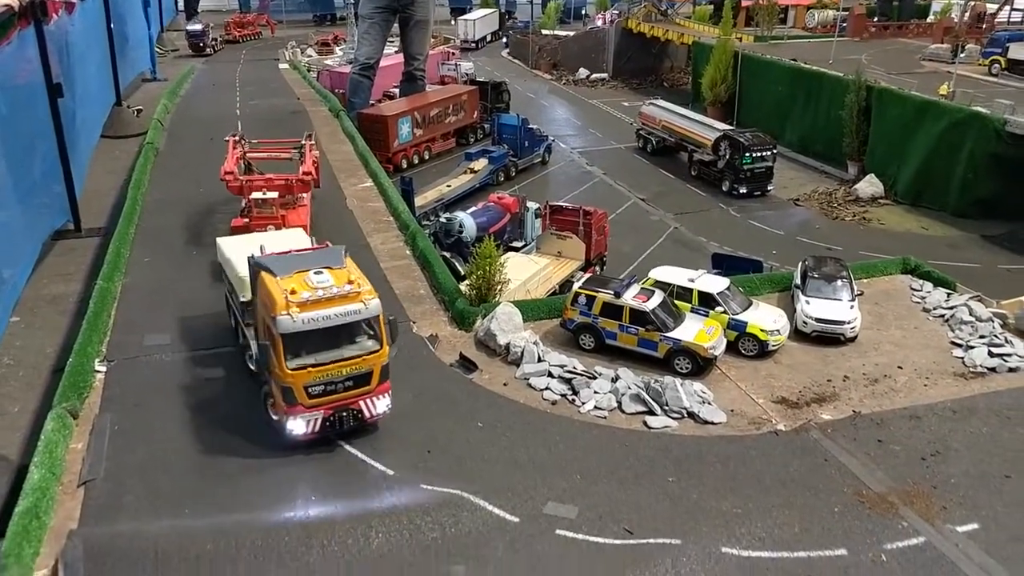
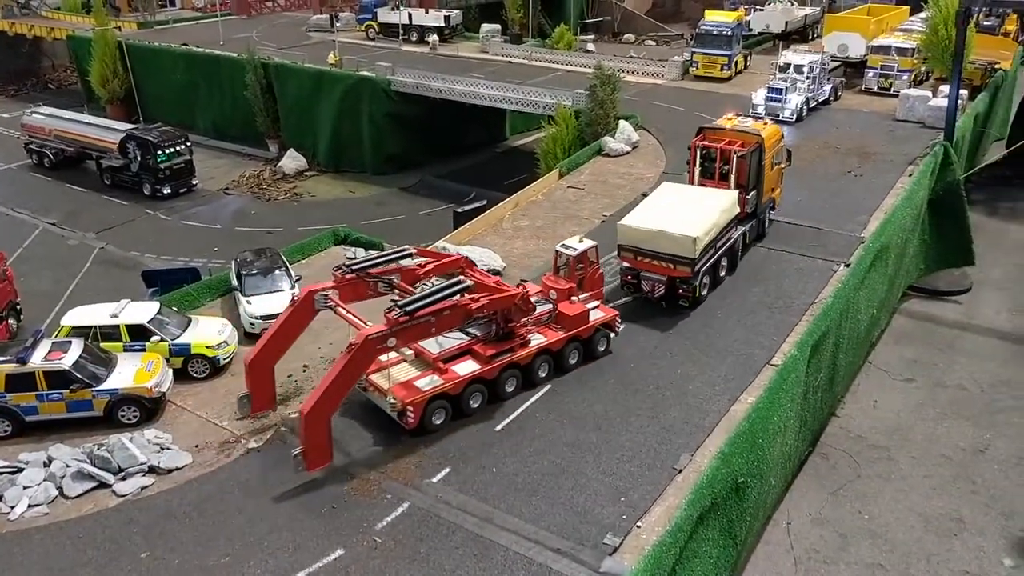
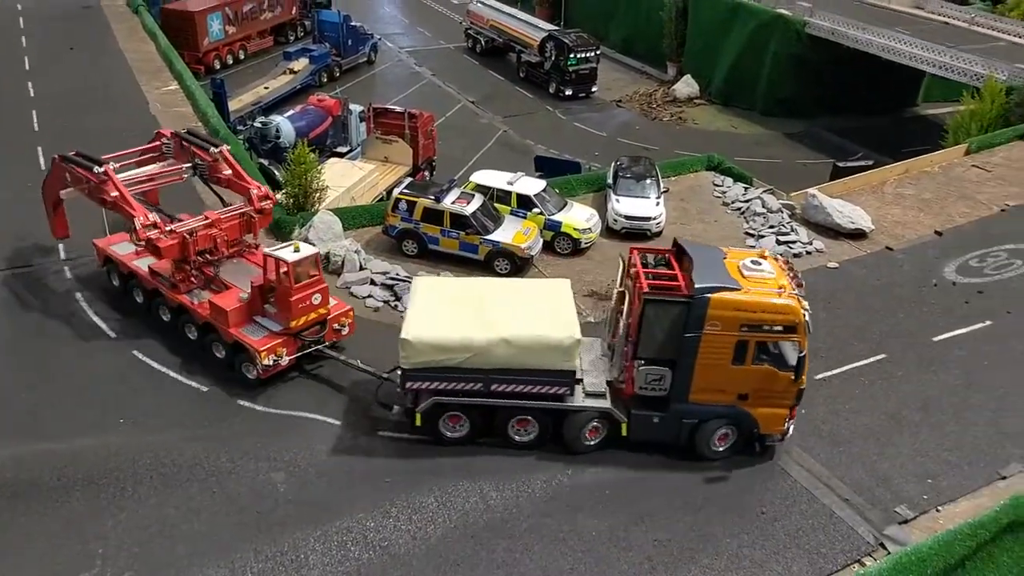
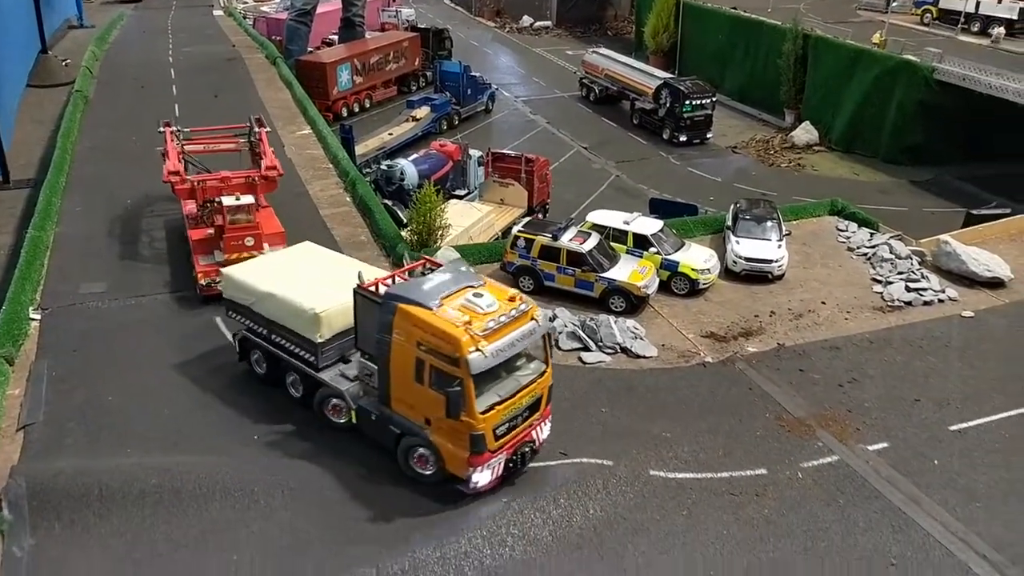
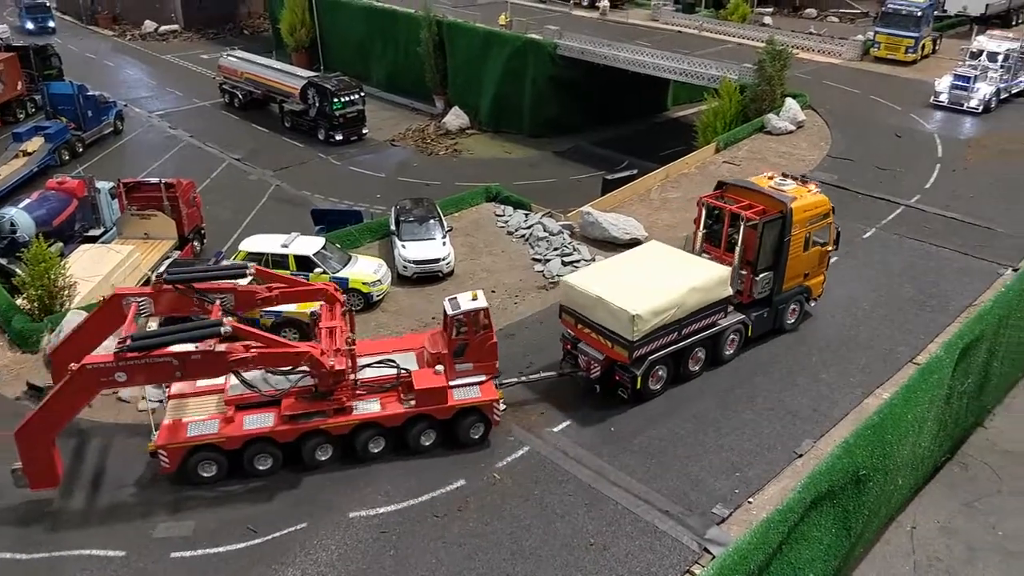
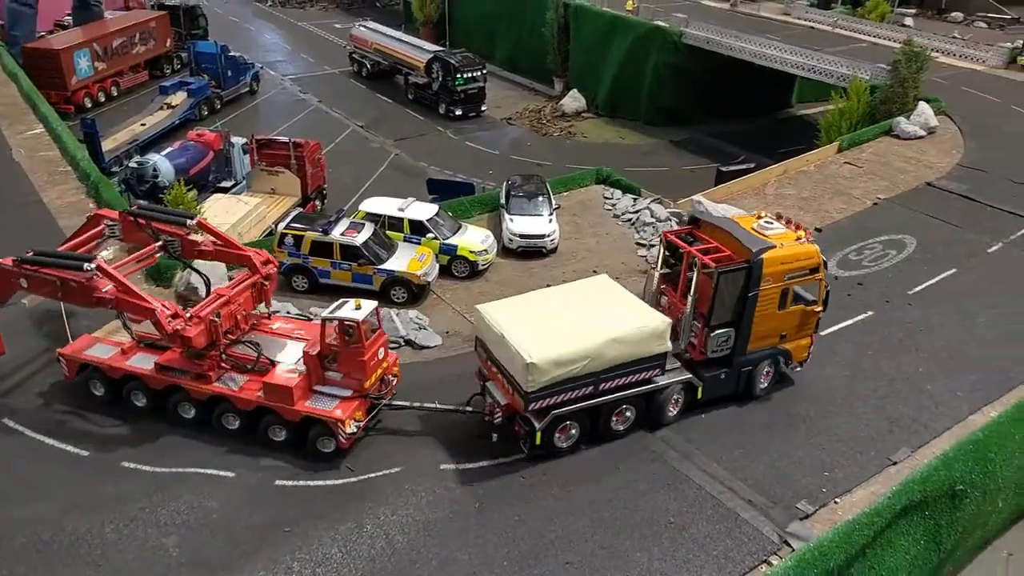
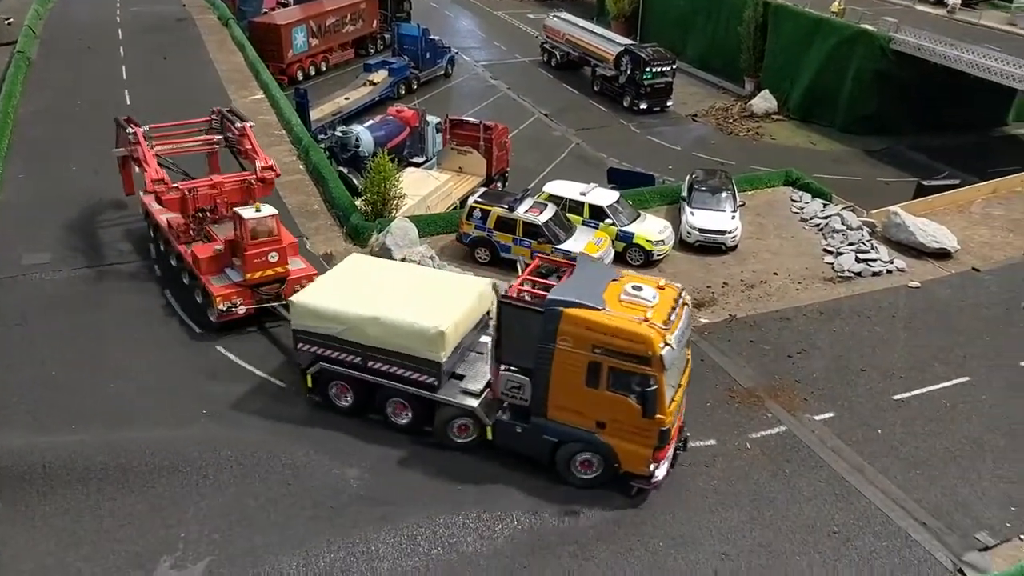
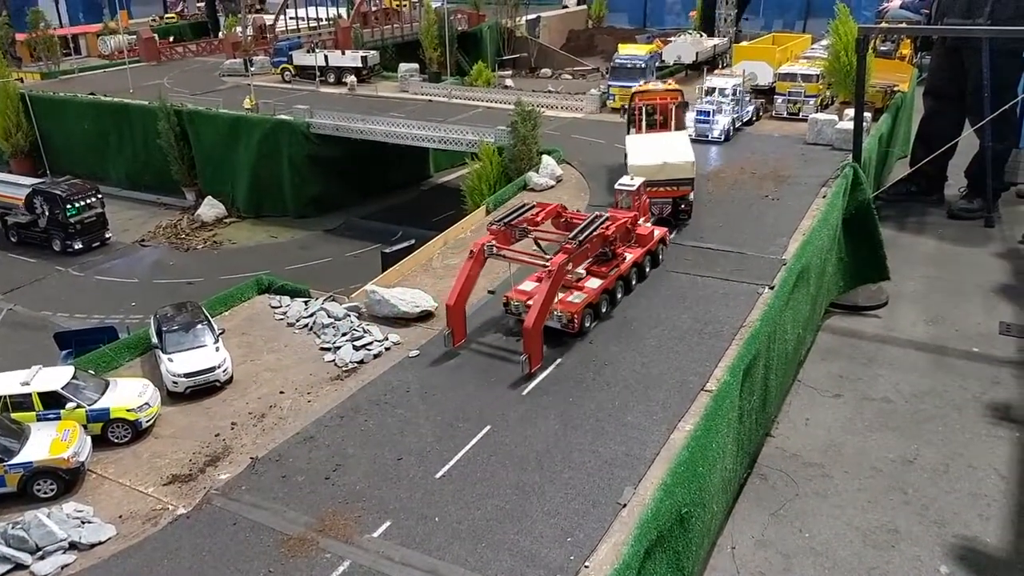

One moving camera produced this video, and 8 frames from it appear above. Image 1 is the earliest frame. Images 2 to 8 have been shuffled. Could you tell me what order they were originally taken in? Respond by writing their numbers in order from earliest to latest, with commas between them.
4, 7, 3, 6, 5, 2, 8
